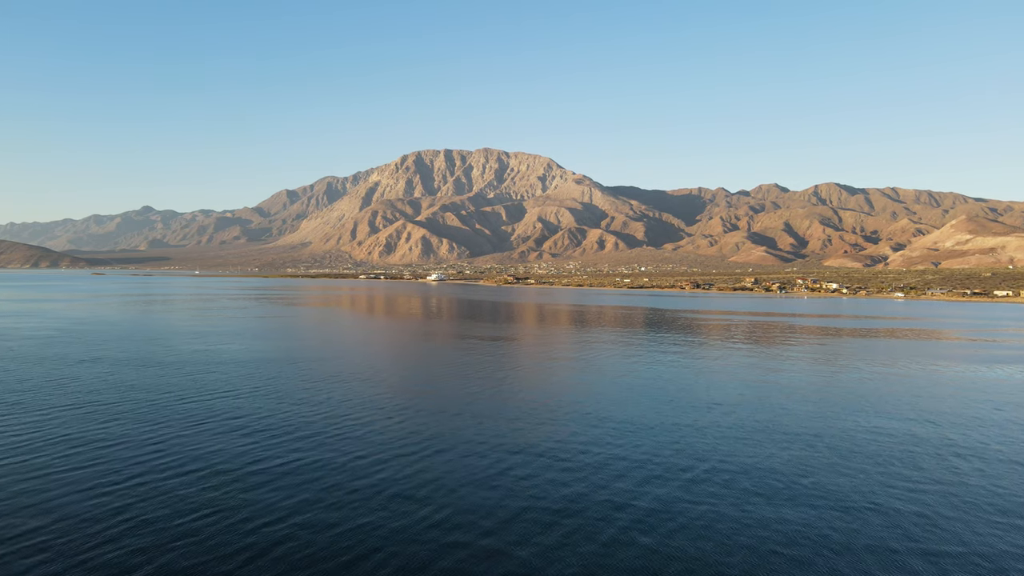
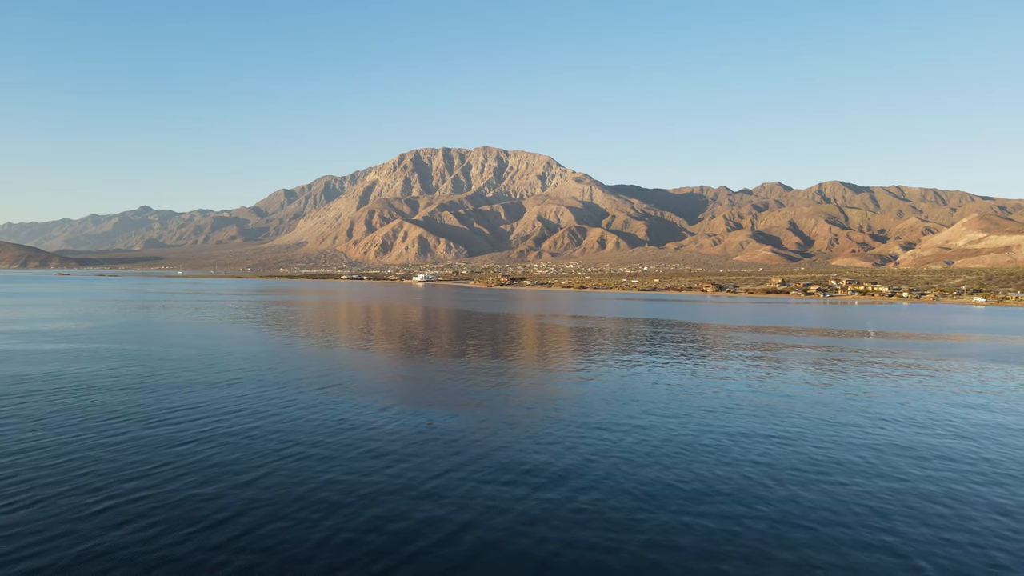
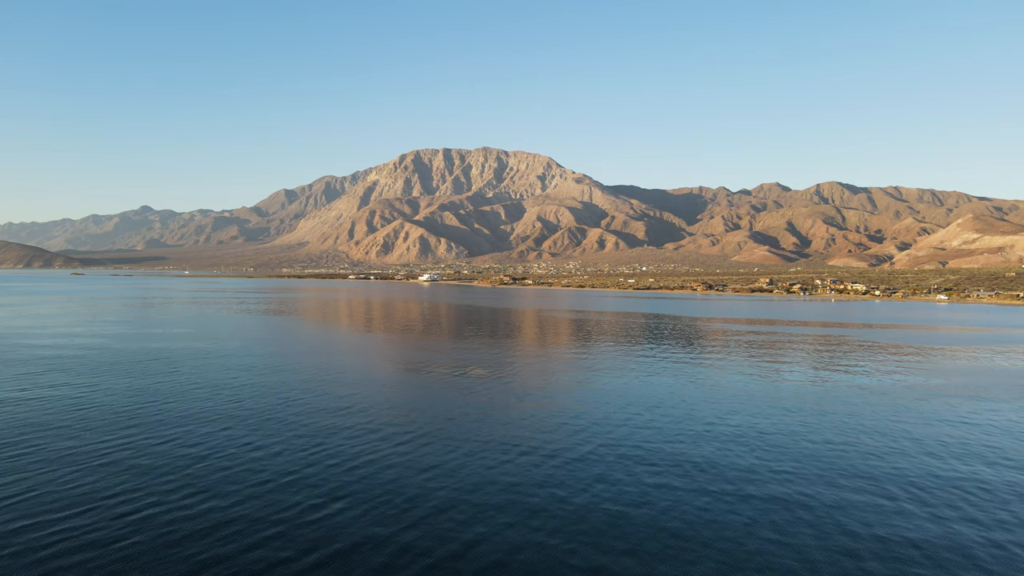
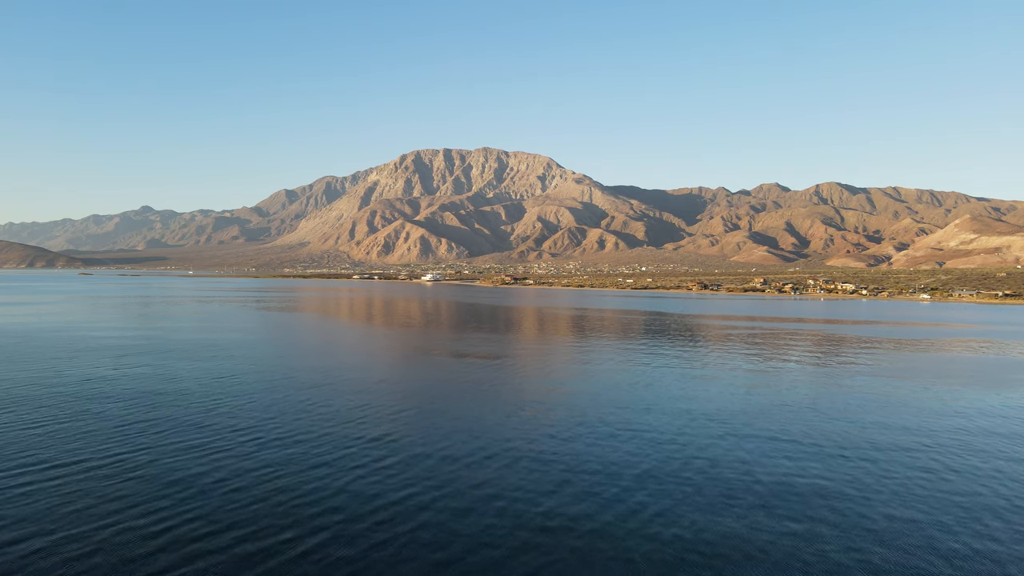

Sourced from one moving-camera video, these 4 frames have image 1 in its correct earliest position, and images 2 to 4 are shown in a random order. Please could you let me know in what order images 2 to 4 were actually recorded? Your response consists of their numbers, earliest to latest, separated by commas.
4, 3, 2
